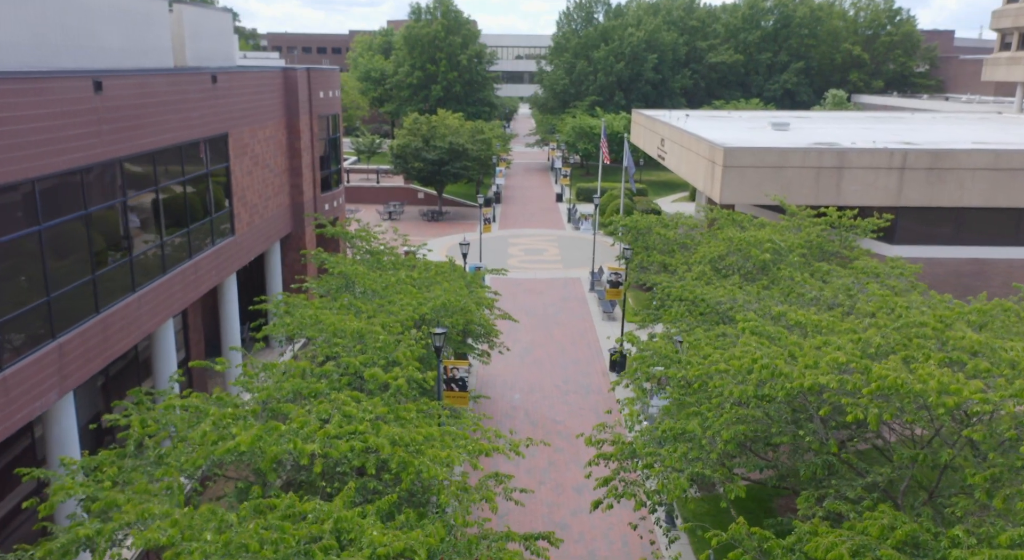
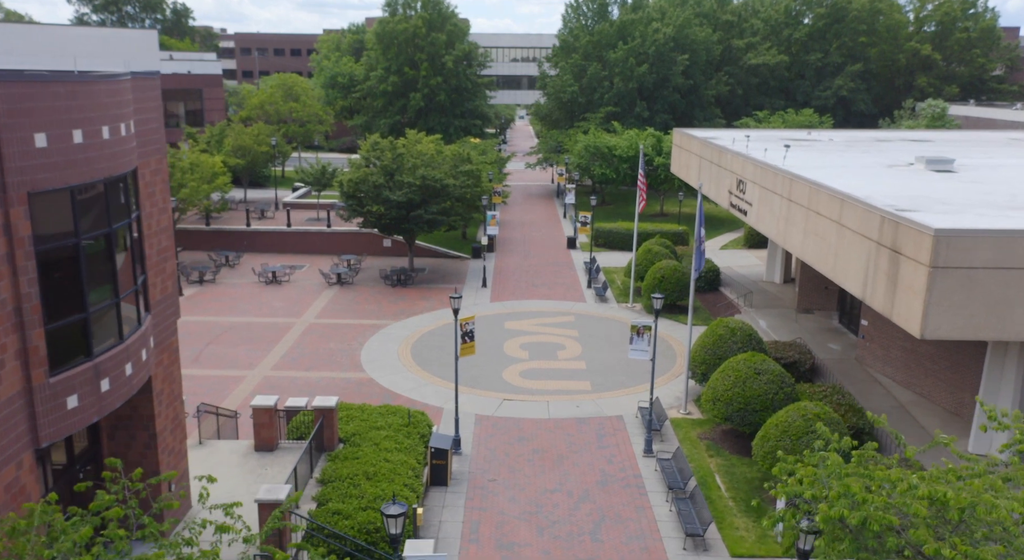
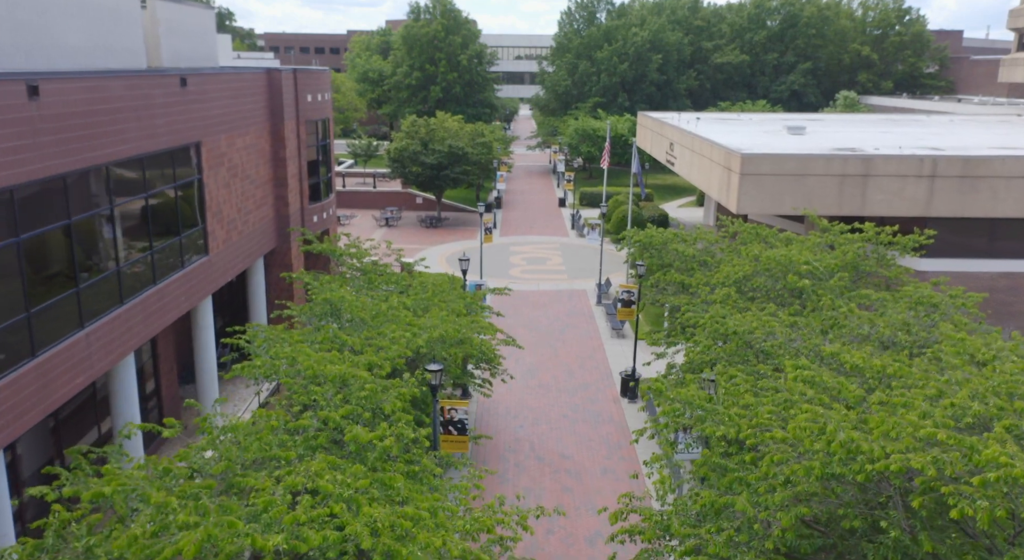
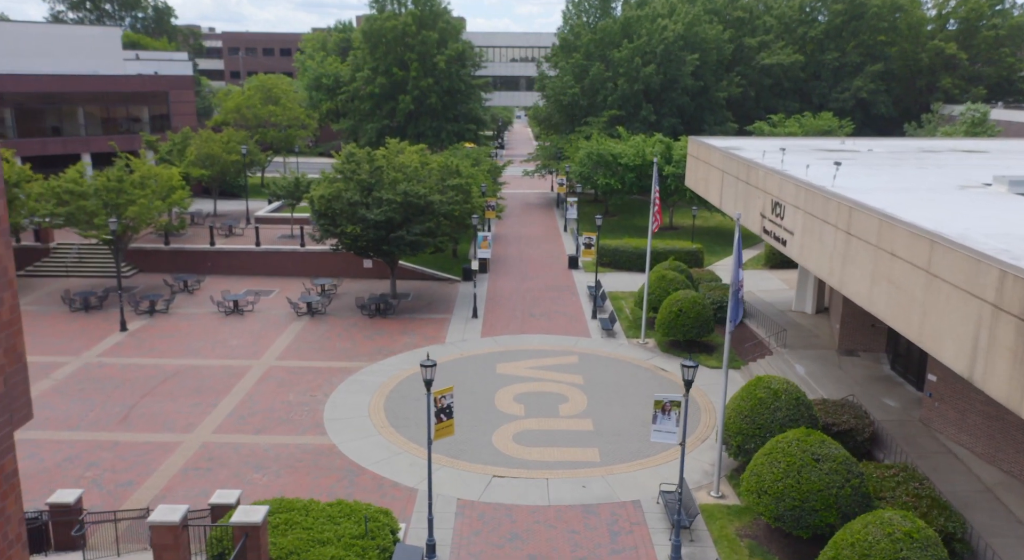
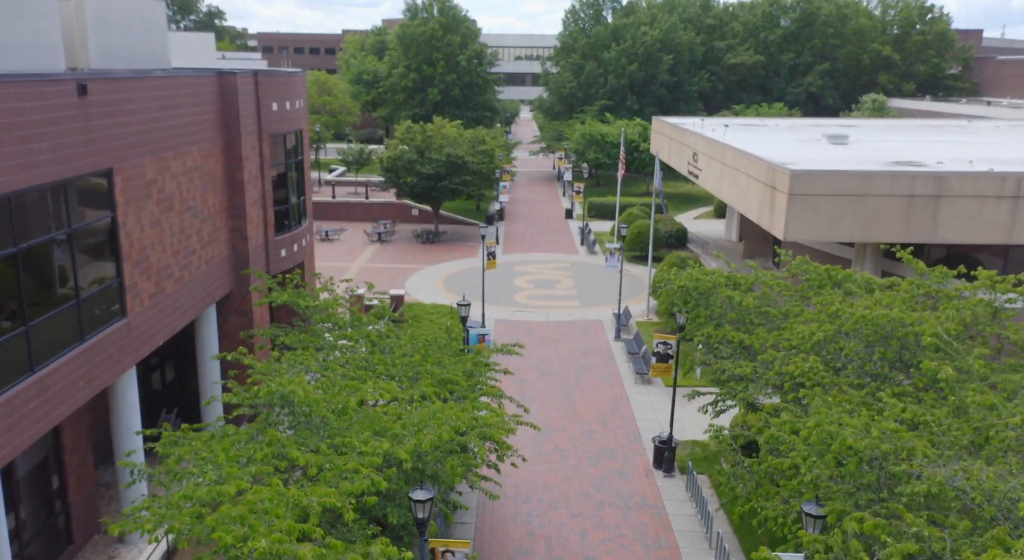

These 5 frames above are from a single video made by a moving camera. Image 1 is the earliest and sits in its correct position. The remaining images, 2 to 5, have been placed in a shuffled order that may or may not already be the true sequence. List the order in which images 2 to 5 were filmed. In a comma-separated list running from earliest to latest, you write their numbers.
3, 5, 2, 4
